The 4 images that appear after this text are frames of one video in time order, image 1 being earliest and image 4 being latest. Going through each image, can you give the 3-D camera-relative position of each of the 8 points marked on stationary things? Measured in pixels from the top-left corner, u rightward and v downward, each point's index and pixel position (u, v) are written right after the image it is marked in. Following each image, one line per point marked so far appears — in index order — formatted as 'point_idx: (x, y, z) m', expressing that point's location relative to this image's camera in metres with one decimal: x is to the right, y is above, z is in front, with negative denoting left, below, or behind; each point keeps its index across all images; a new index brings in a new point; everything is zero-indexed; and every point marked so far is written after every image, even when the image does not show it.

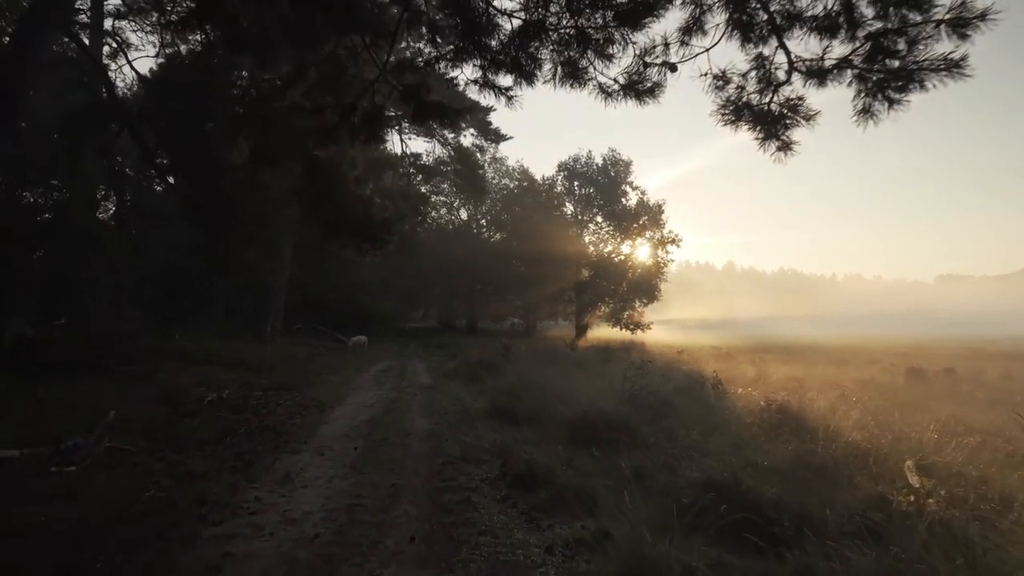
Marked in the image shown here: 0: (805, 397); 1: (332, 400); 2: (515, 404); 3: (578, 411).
0: (+7.6, -2.9, +16.1) m
1: (-4.5, -2.8, +15.3) m
2: (+0.1, -2.6, +13.5) m
3: (+1.3, -2.4, +12.0) m
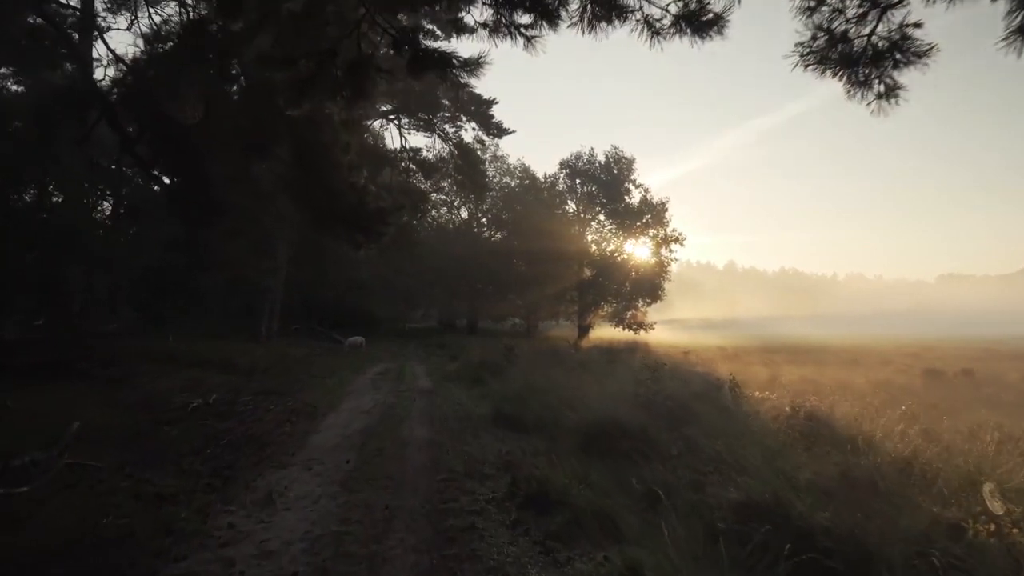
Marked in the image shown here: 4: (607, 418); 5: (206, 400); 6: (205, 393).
0: (+7.7, -2.8, +15.2) m
1: (-4.4, -2.7, +14.4) m
2: (+0.2, -2.5, +12.6) m
3: (+1.4, -2.3, +11.1) m
4: (+1.6, -2.2, +10.5) m
5: (-6.9, -2.5, +13.8) m
6: (-7.4, -2.5, +14.8) m
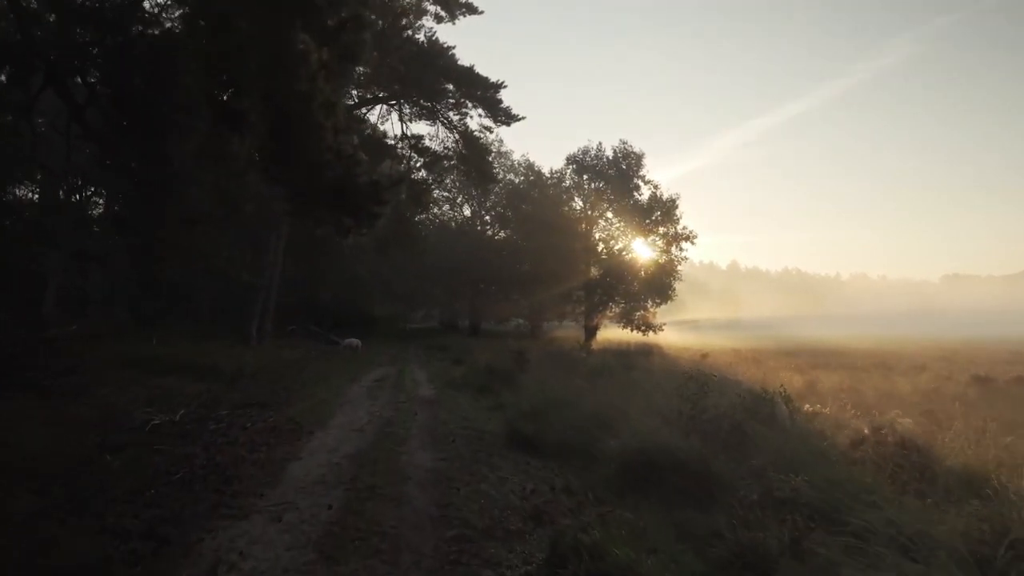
0: (+8.1, -2.8, +13.2) m
1: (-4.0, -2.7, +12.4) m
2: (+0.5, -2.4, +10.6) m
3: (+1.7, -2.3, +9.1) m
4: (+2.0, -2.1, +8.4) m
5: (-6.5, -2.4, +11.8) m
6: (-7.0, -2.5, +12.8) m
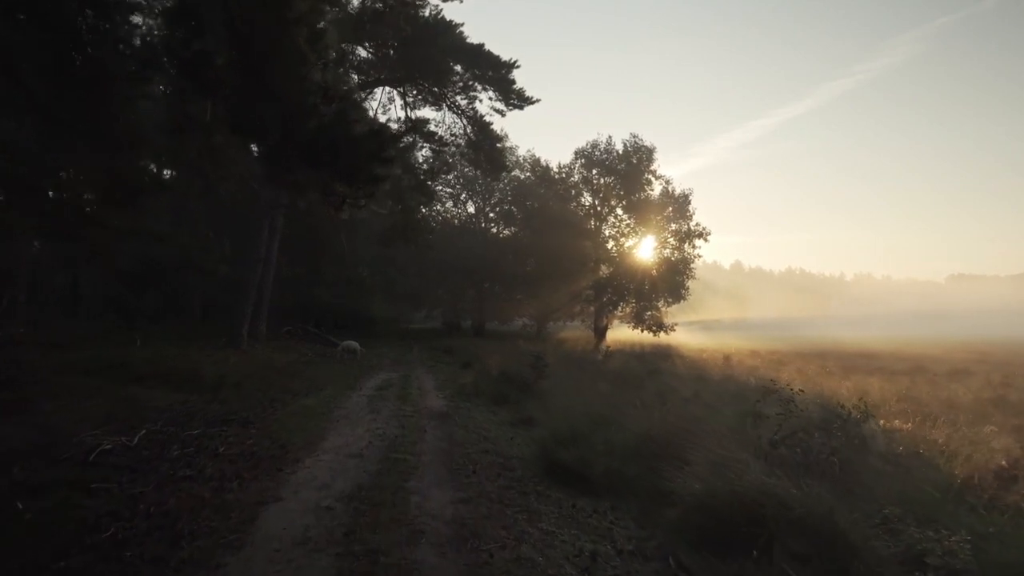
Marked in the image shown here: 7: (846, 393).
0: (+8.6, -2.7, +11.0) m
1: (-3.5, -2.6, +10.3) m
2: (+1.0, -2.4, +8.4) m
3: (+2.2, -2.2, +7.0) m
4: (+2.5, -2.0, +6.3) m
5: (-6.0, -2.3, +9.7) m
6: (-6.5, -2.4, +10.7) m
7: (+9.8, -3.0, +17.6) m
